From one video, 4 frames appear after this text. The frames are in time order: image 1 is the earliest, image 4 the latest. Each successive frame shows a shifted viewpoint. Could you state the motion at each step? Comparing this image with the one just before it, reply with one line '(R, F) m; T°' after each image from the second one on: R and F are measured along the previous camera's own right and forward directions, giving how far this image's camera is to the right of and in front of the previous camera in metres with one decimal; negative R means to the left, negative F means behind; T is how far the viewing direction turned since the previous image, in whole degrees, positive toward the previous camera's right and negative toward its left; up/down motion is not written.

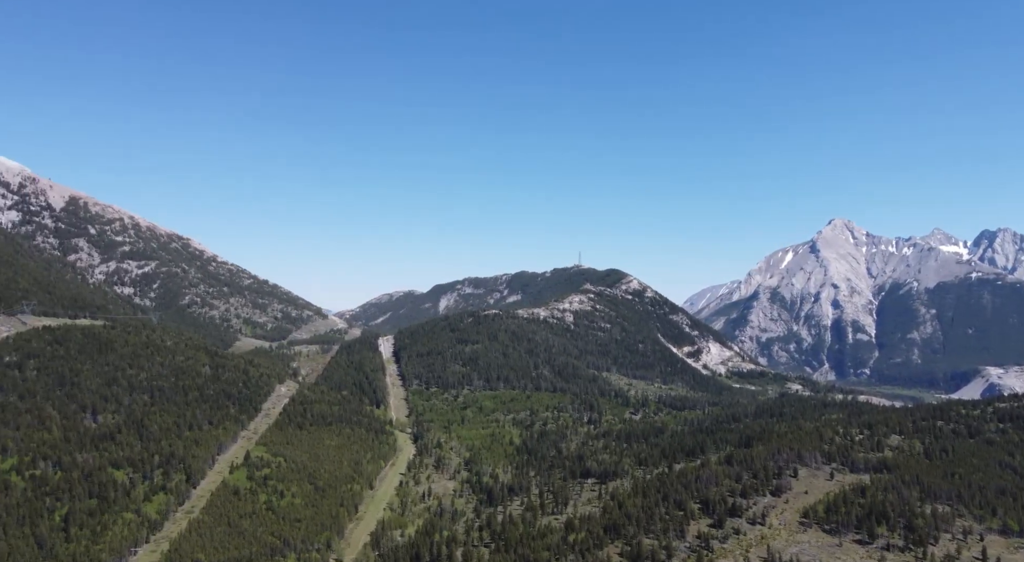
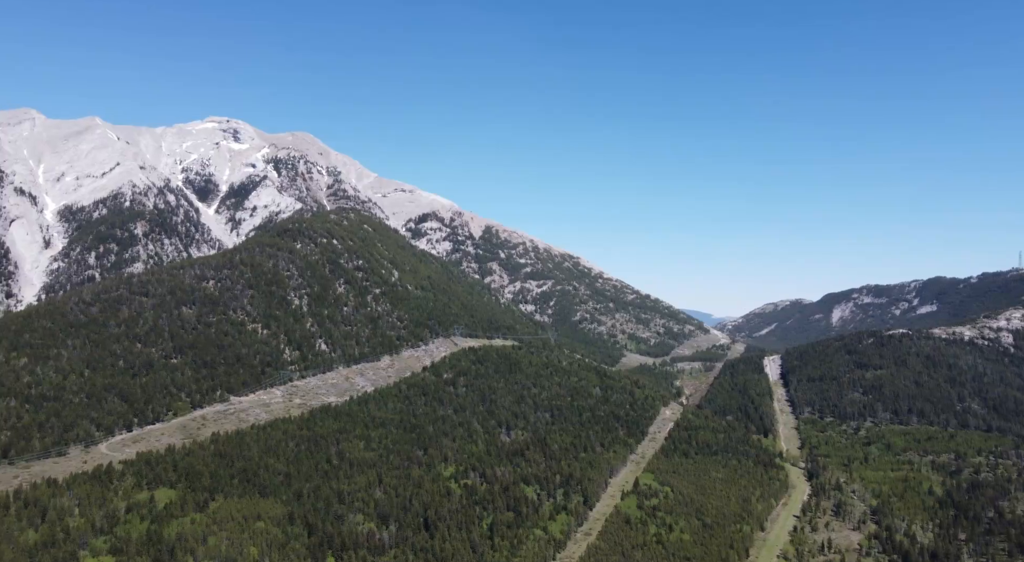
(+5.0, +28.4) m; -26°
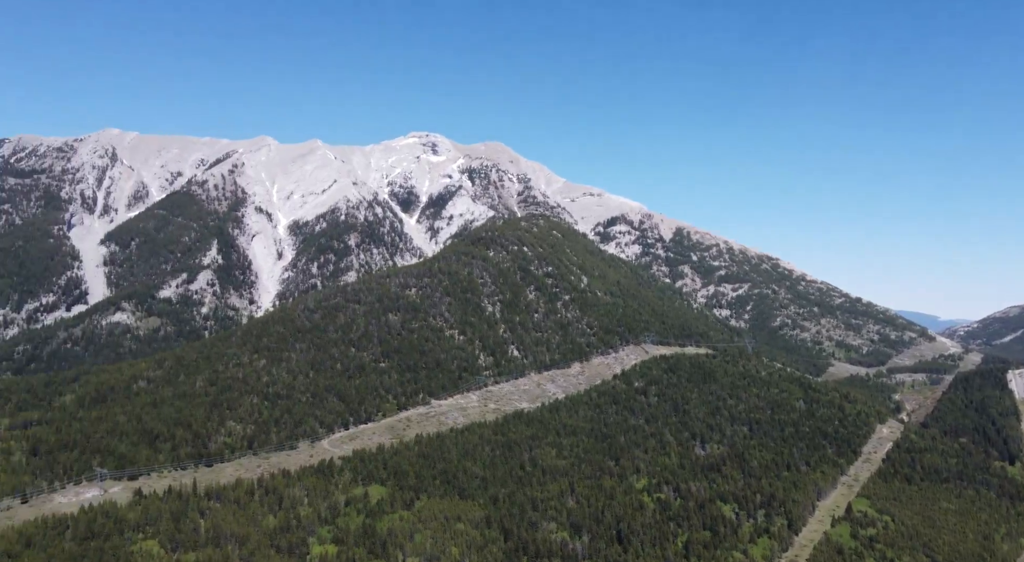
(+1.3, +16.0) m; -12°
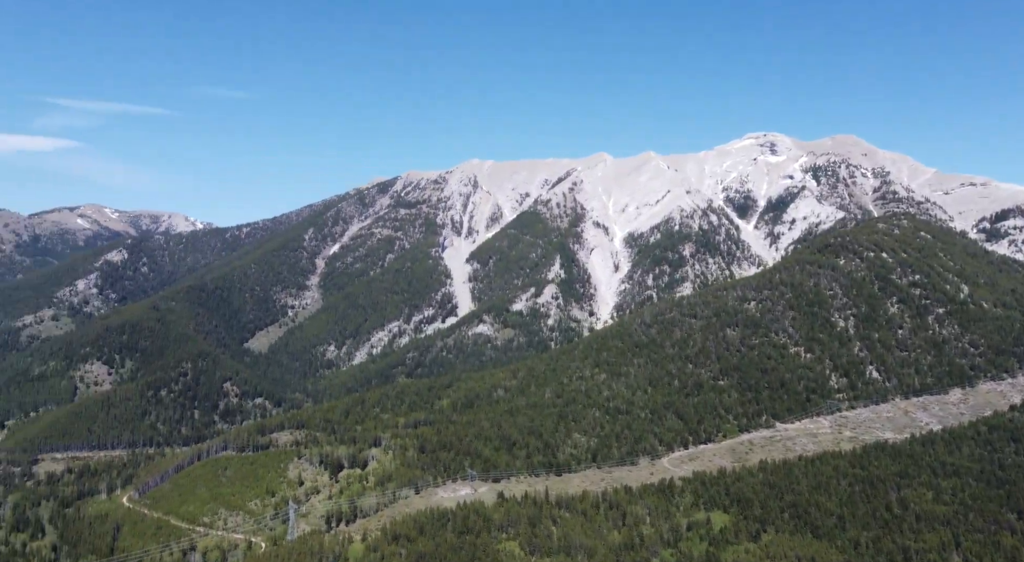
(-4.3, +55.3) m; -22°
